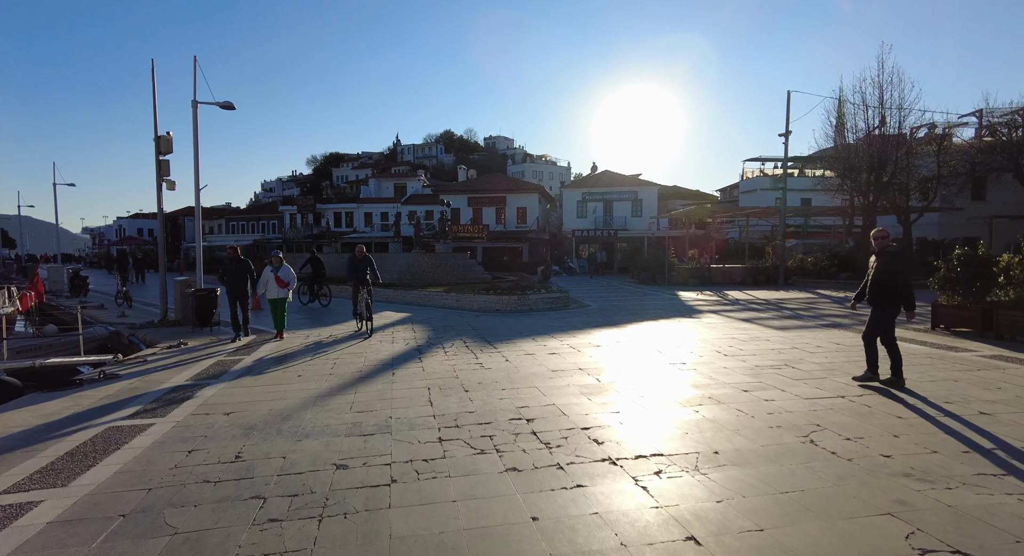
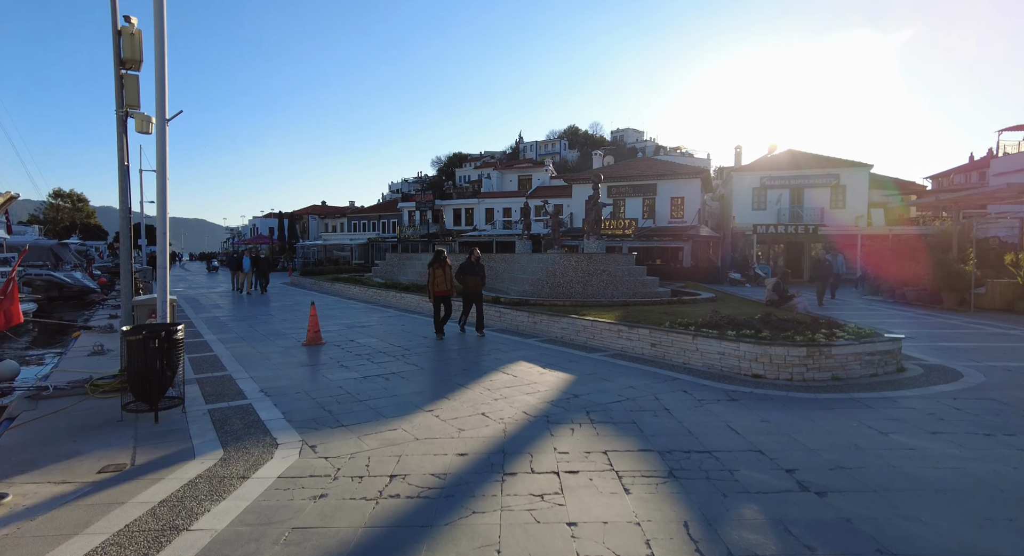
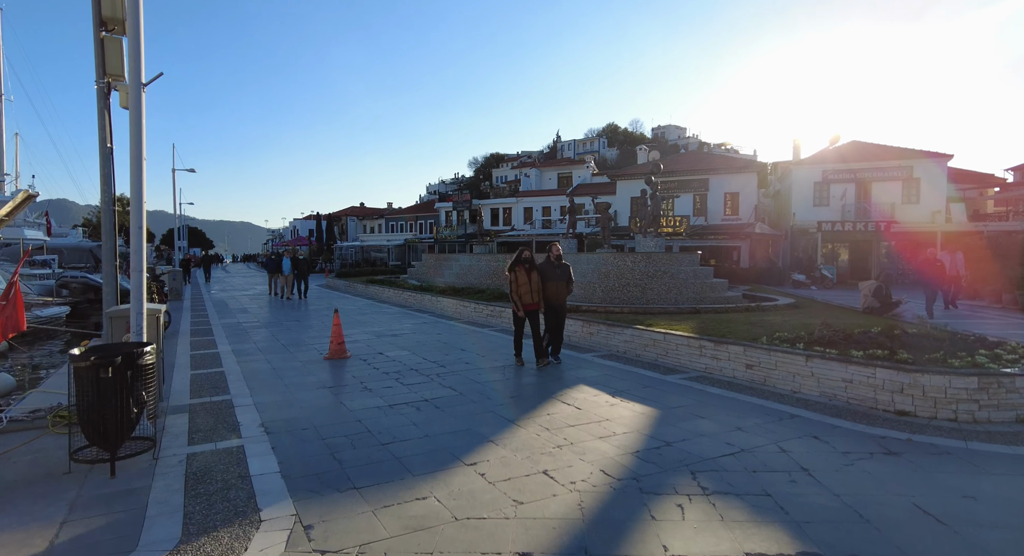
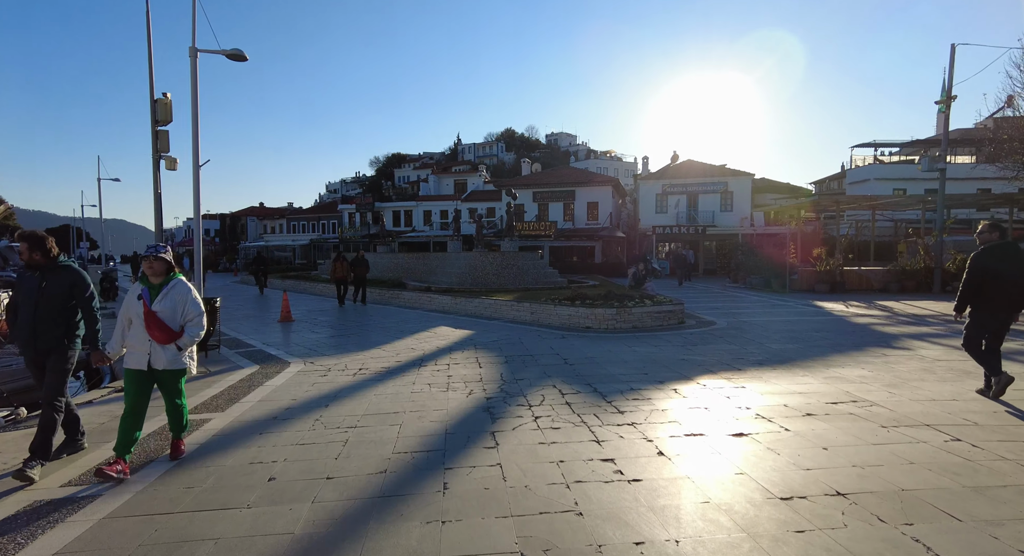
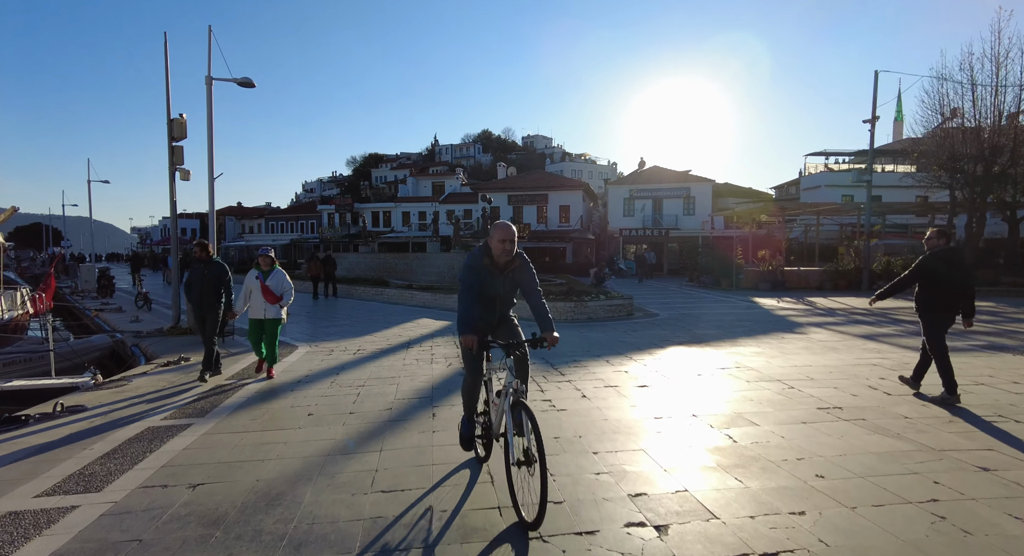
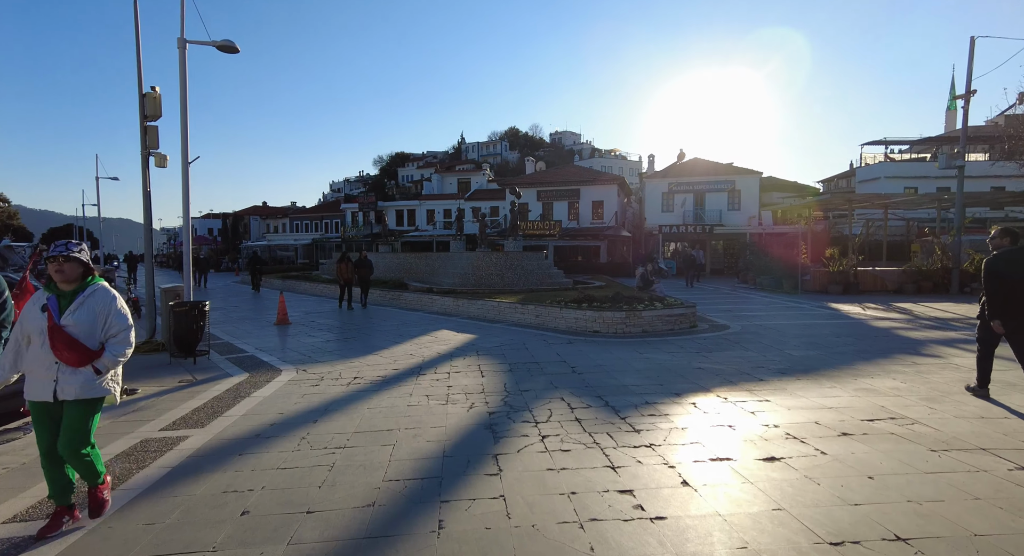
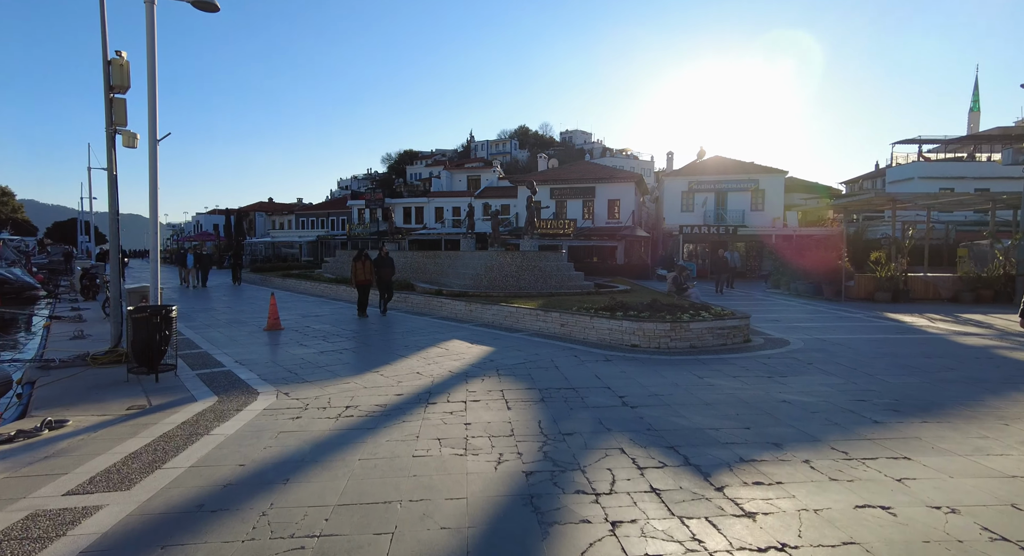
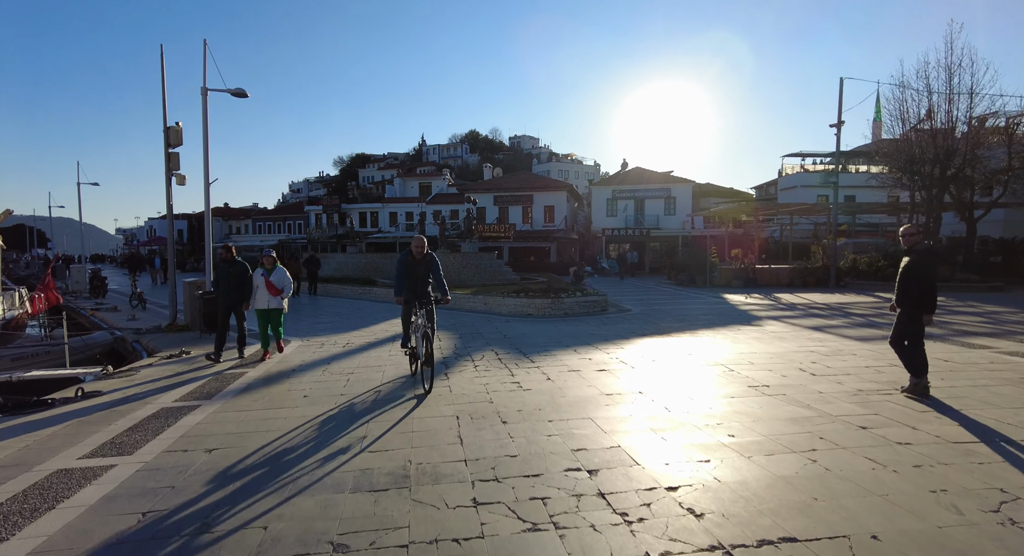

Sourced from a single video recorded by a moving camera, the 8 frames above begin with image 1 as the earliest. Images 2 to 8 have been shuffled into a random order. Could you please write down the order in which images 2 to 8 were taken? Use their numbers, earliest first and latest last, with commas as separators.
8, 5, 4, 6, 7, 2, 3
